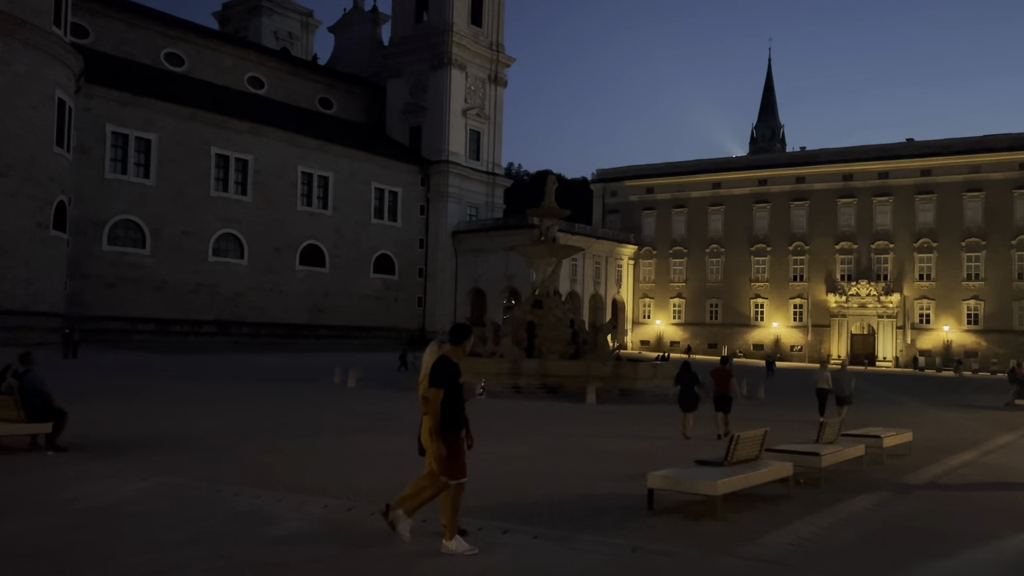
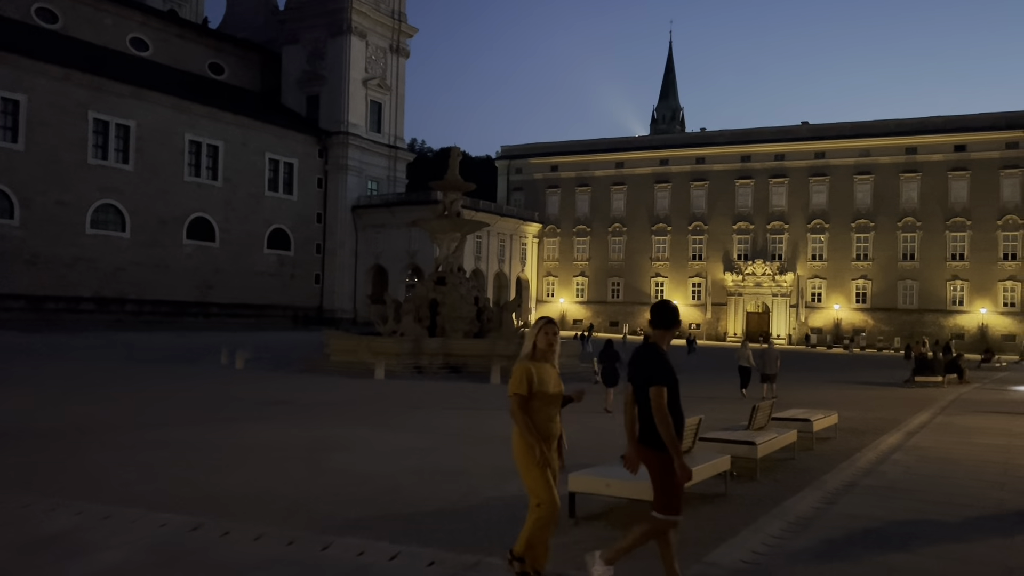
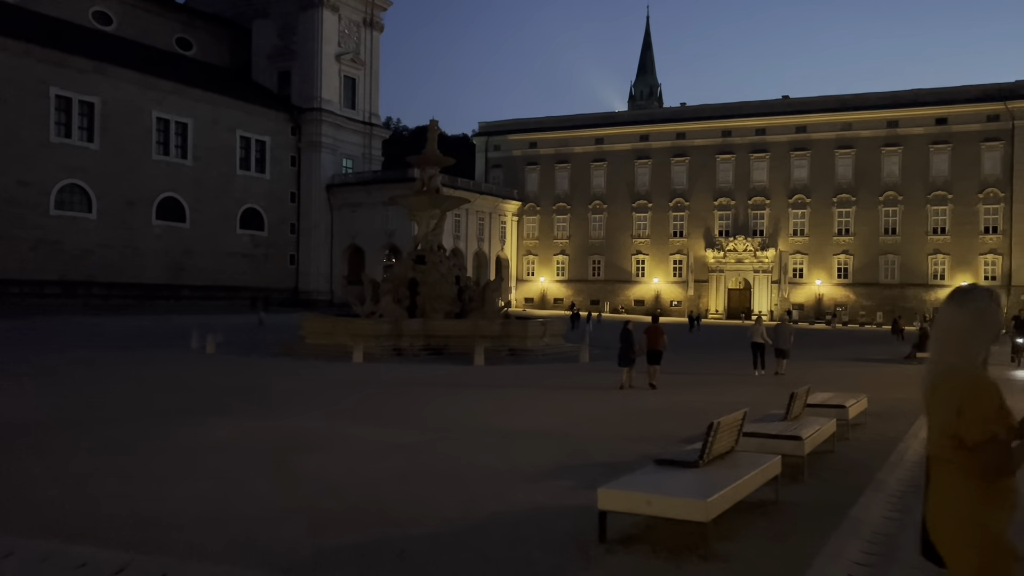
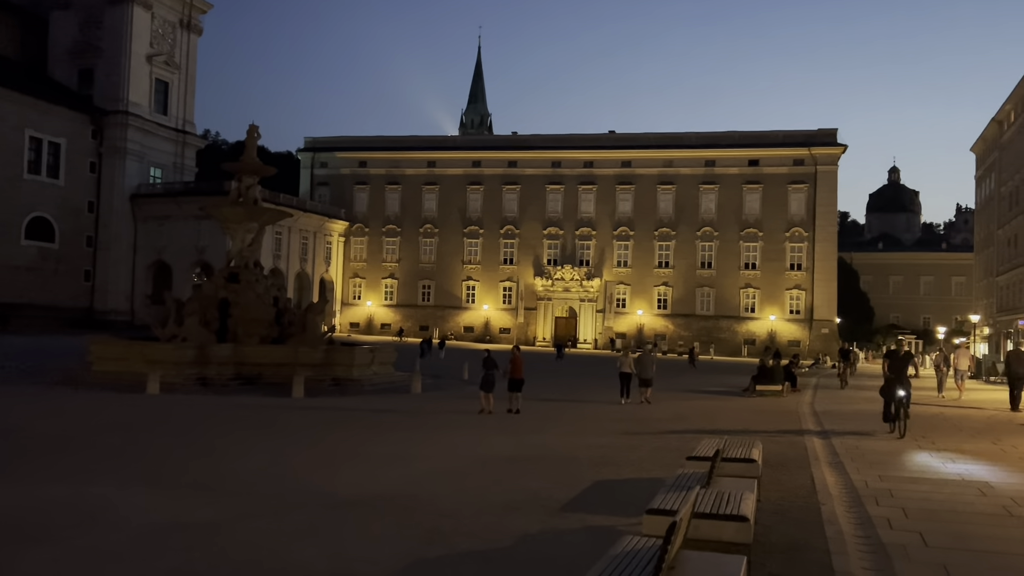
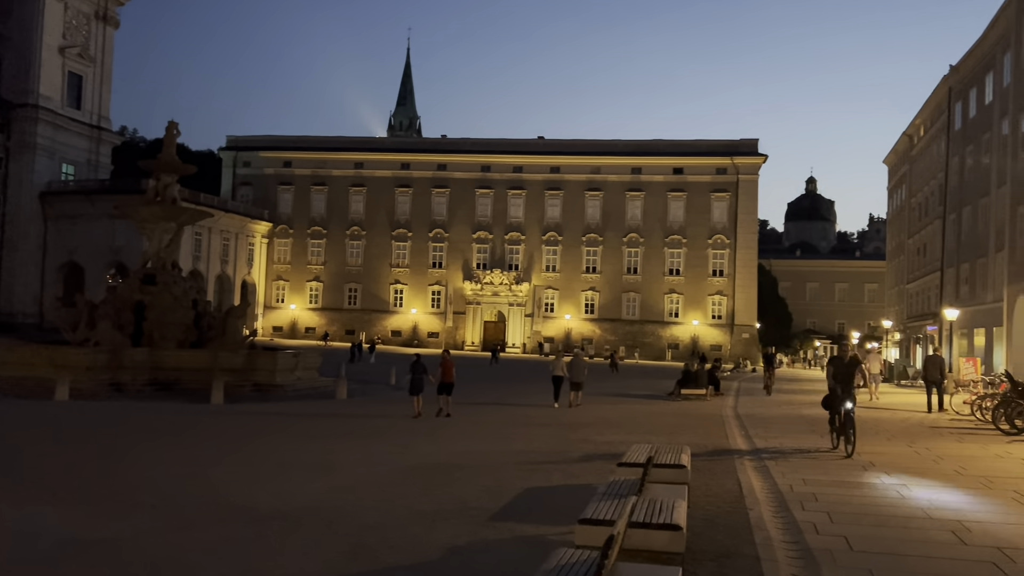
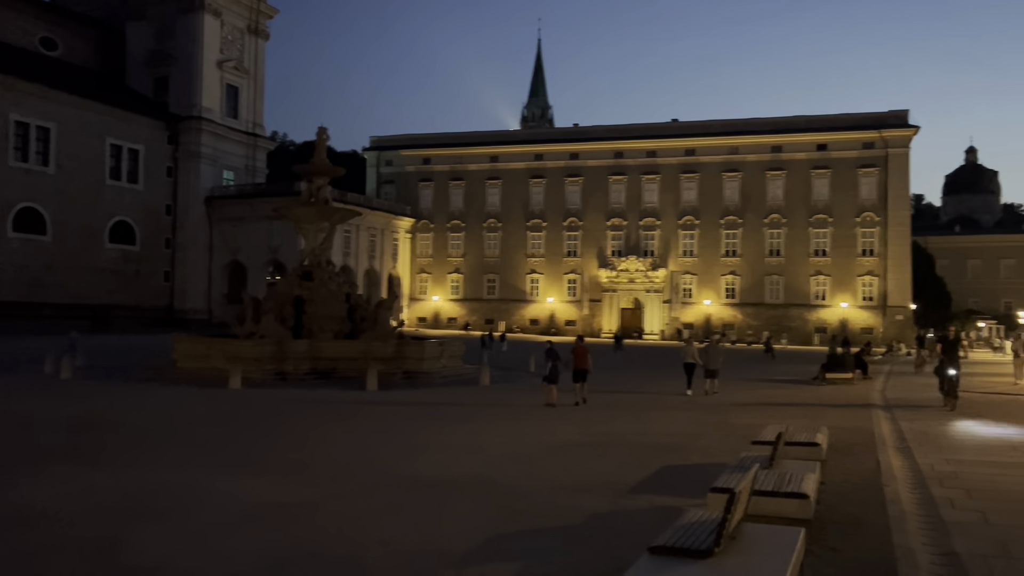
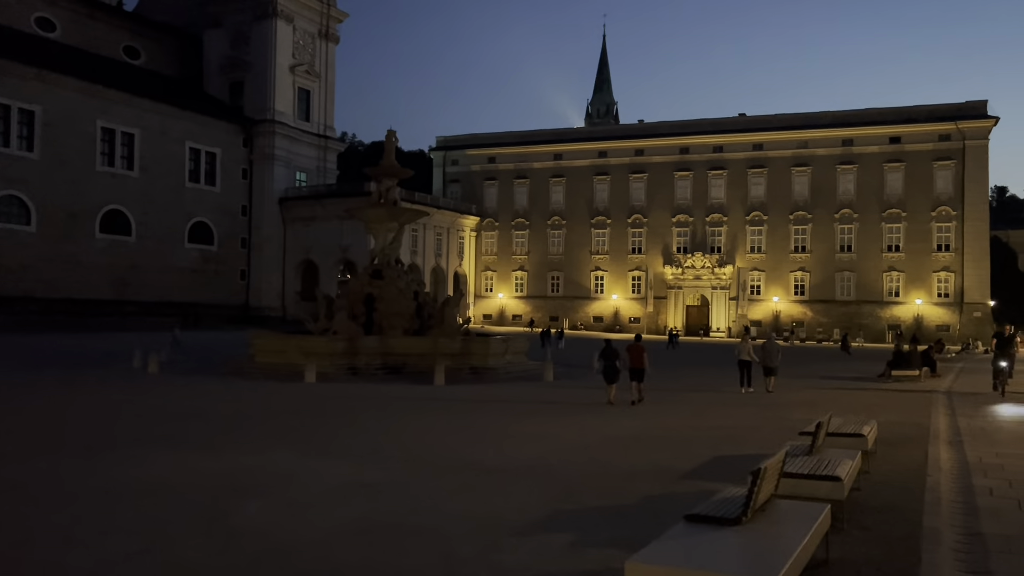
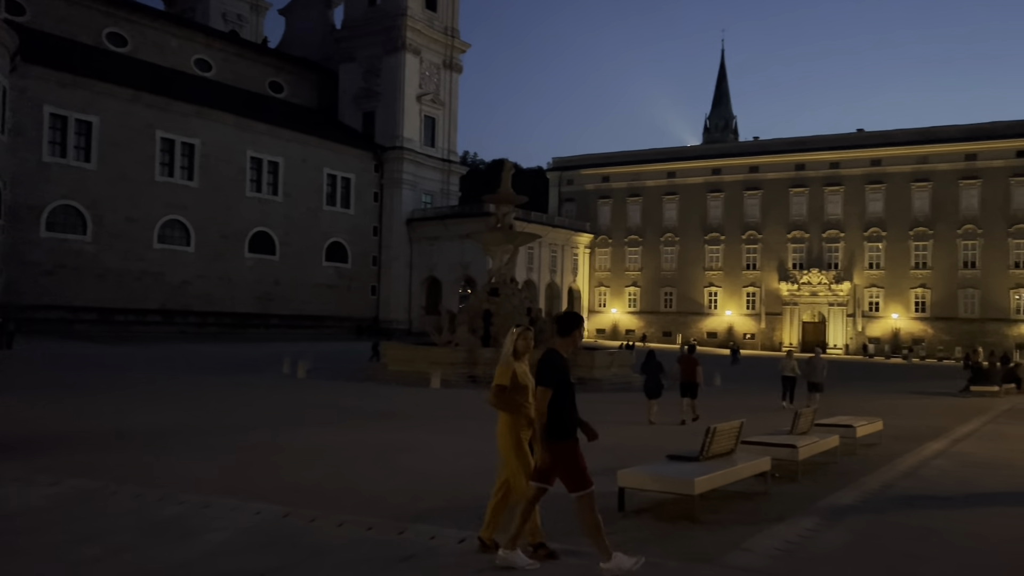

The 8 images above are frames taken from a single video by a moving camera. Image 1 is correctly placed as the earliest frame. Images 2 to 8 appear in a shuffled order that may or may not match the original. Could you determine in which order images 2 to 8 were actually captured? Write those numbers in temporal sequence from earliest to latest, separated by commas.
8, 2, 3, 7, 6, 4, 5
